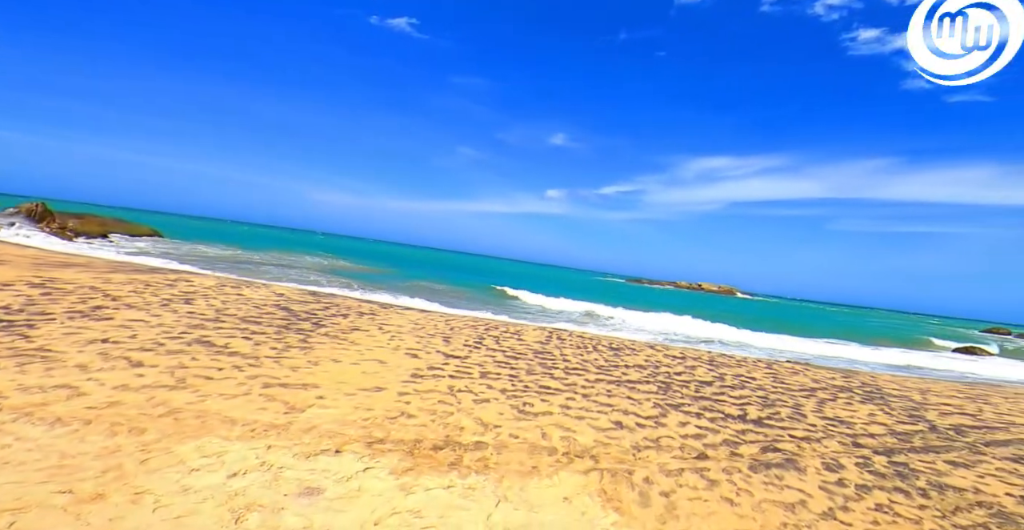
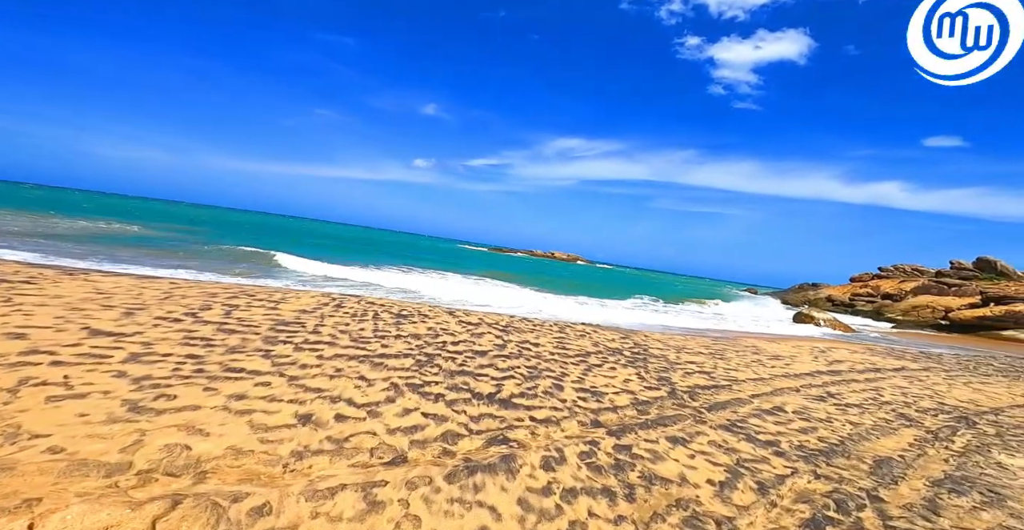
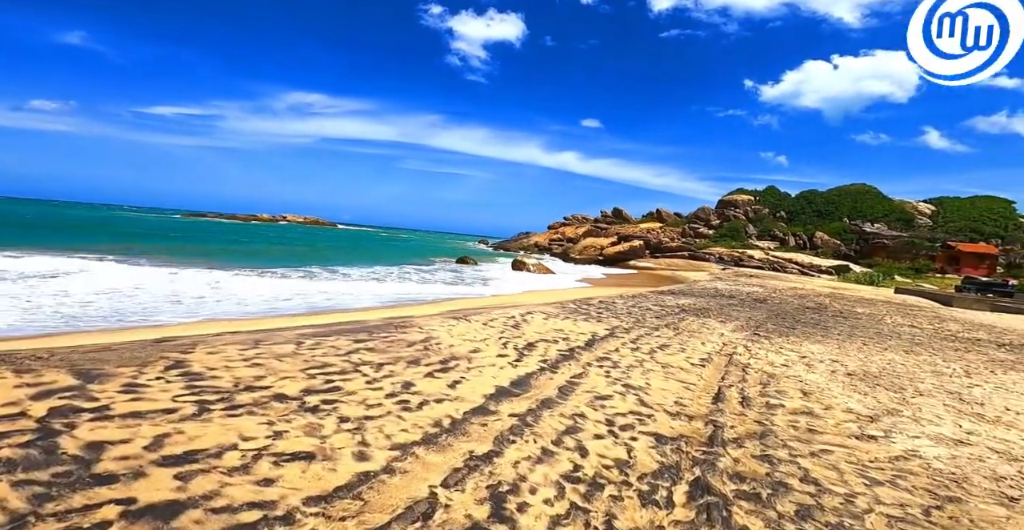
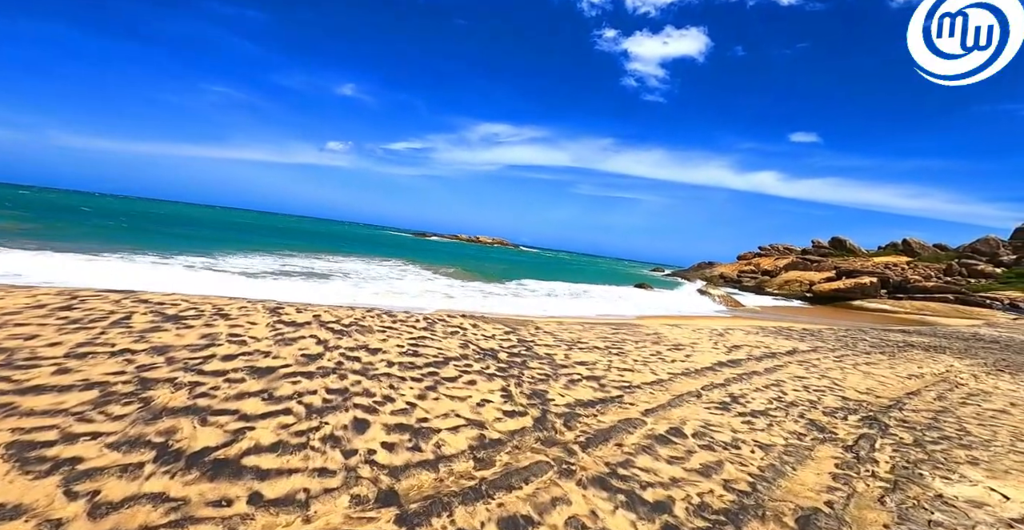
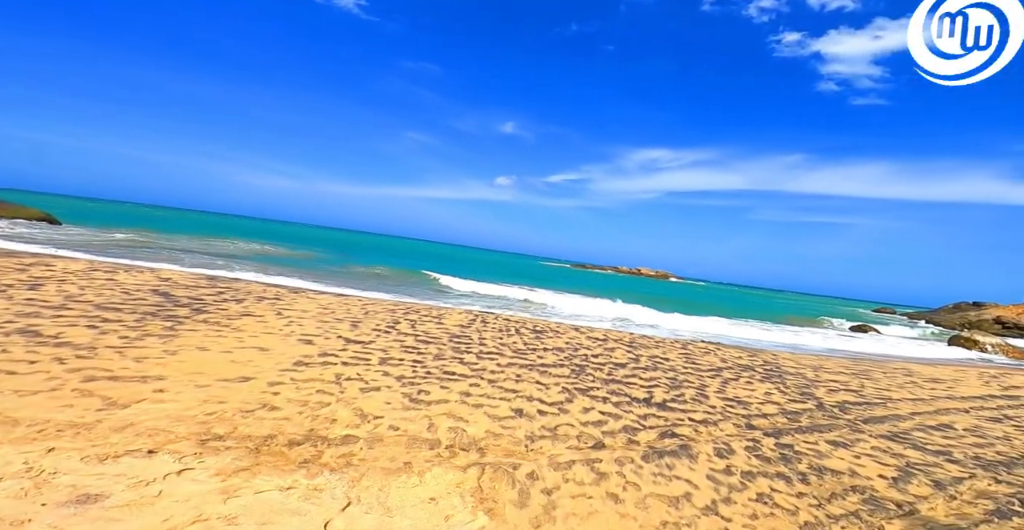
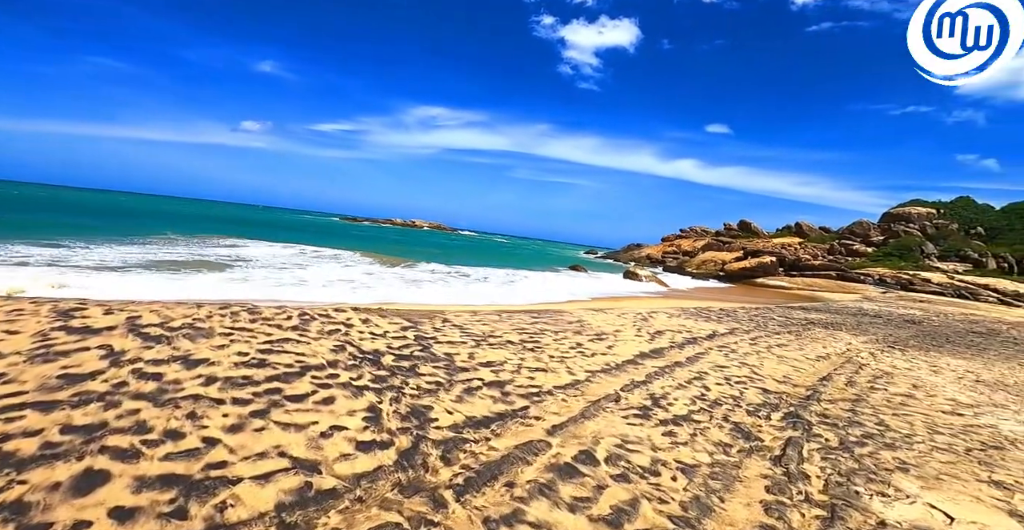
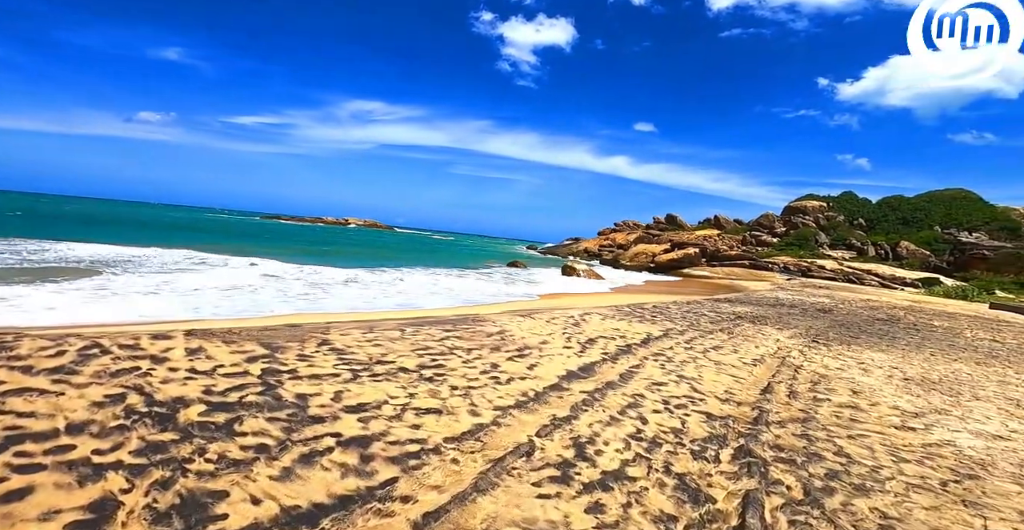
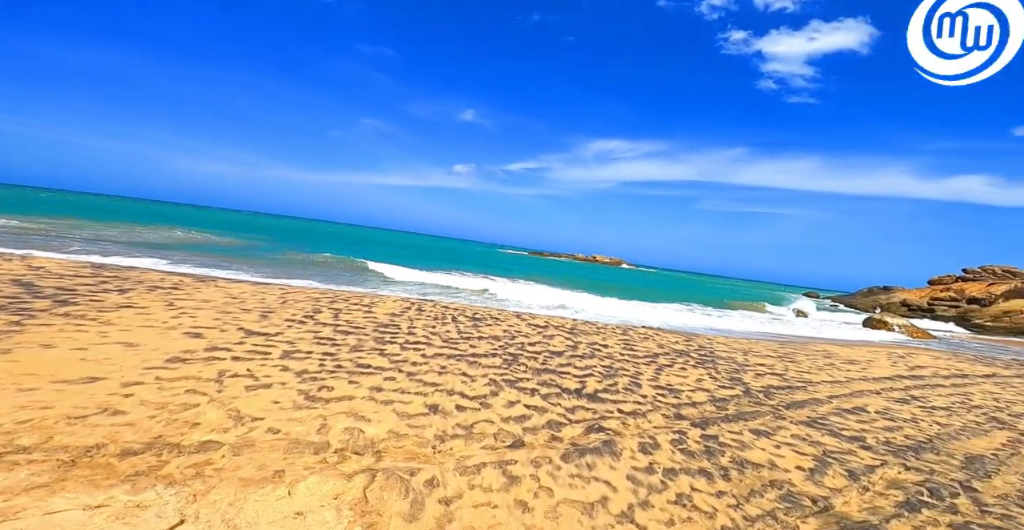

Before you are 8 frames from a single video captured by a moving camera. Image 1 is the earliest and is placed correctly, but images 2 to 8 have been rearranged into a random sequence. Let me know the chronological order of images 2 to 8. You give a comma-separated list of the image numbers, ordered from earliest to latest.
5, 8, 2, 4, 6, 7, 3
